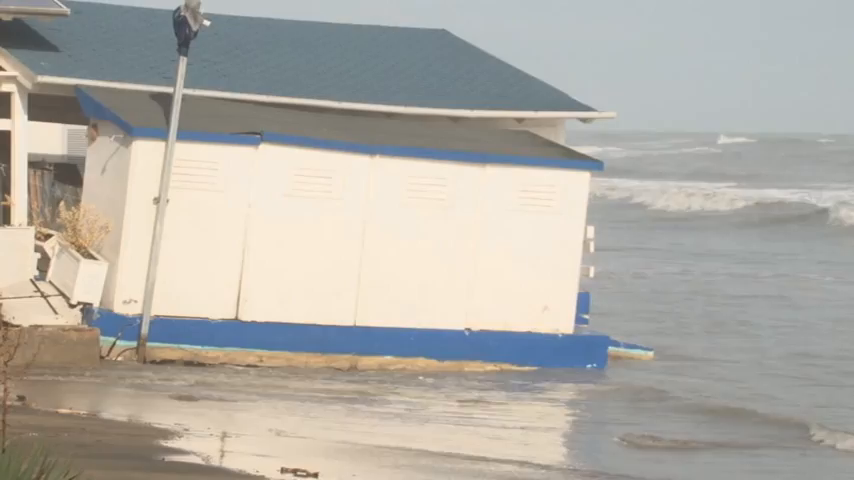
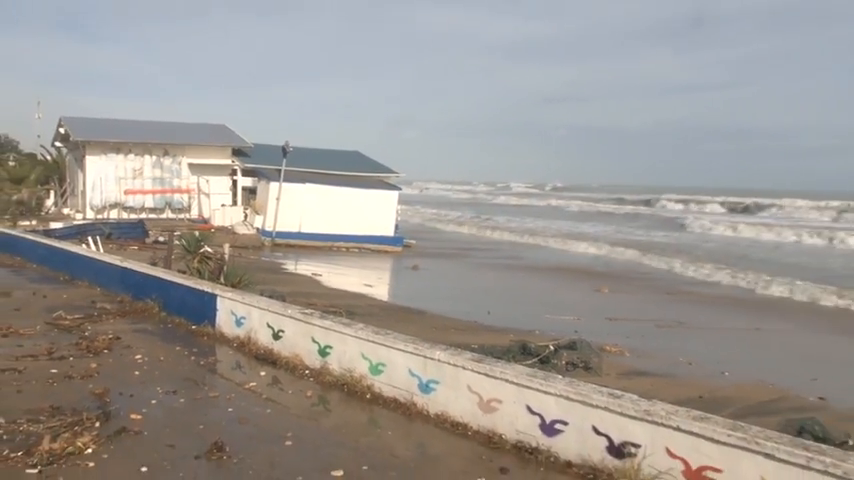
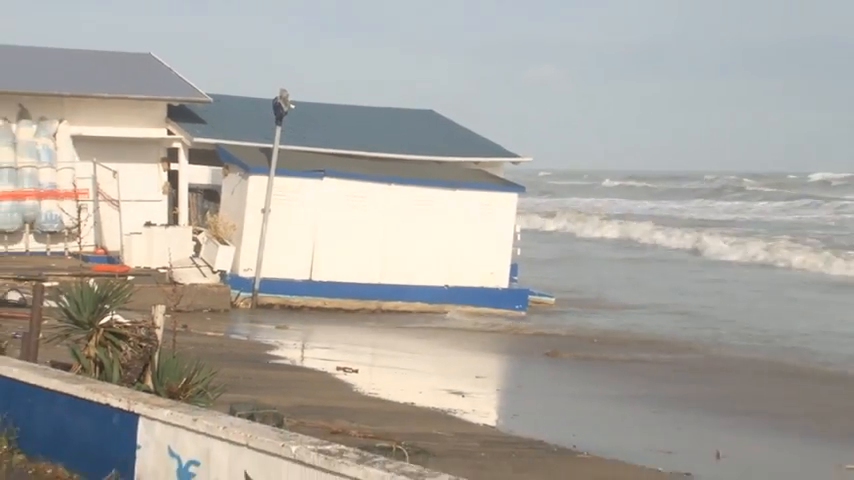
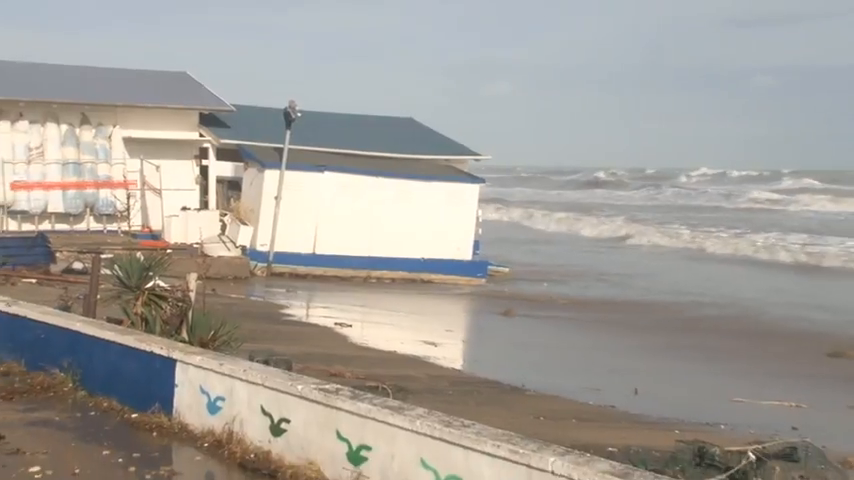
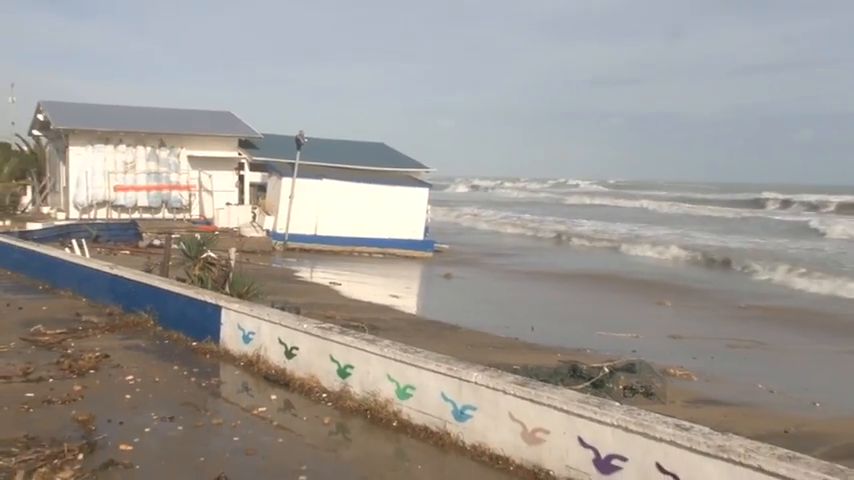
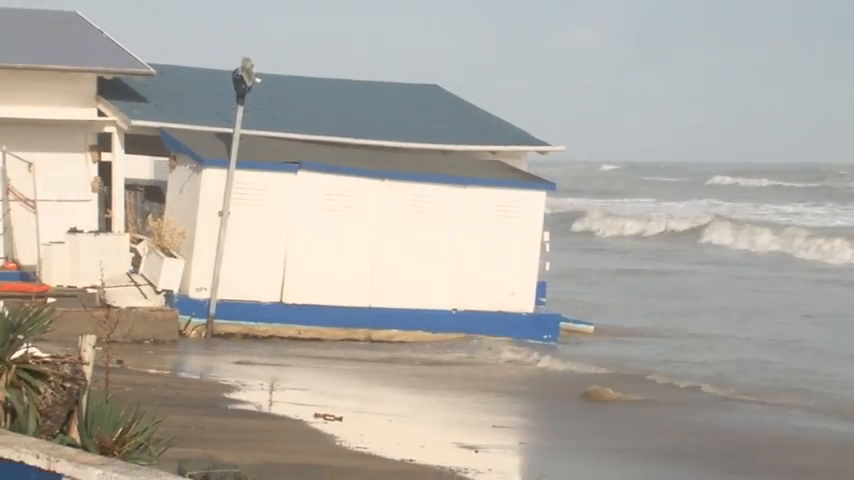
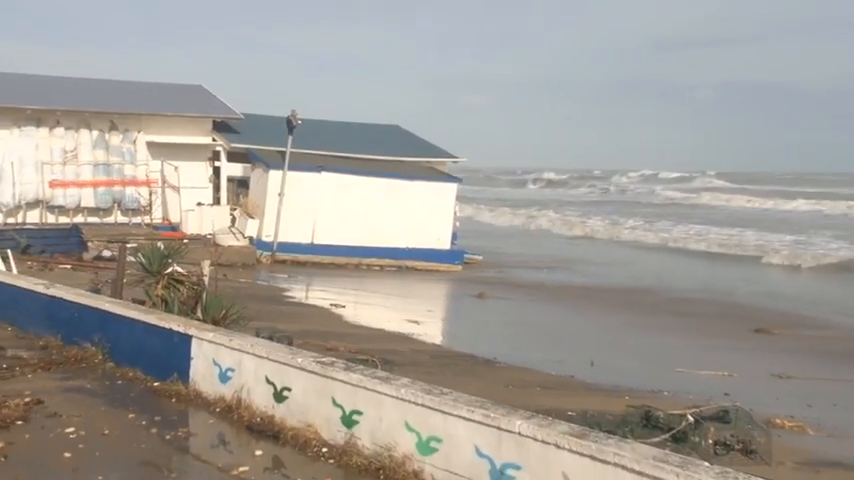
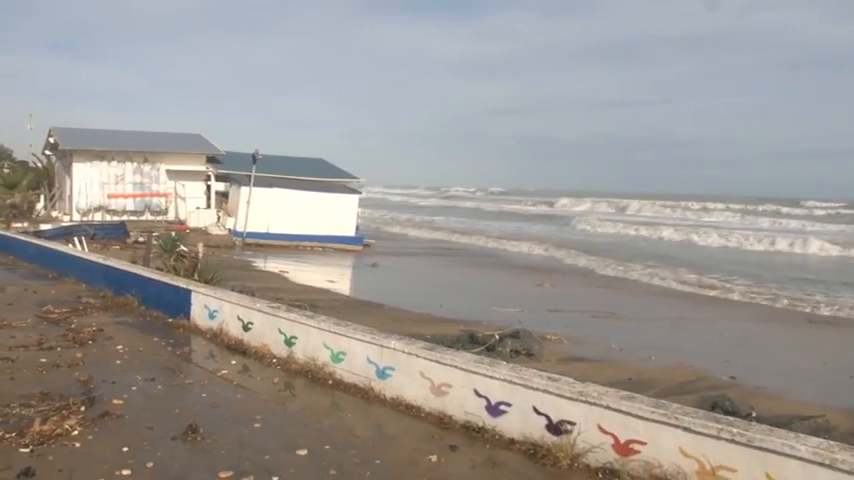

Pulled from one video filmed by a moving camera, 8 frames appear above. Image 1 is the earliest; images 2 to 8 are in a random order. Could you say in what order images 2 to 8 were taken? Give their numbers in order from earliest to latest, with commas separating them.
6, 3, 4, 7, 5, 2, 8
